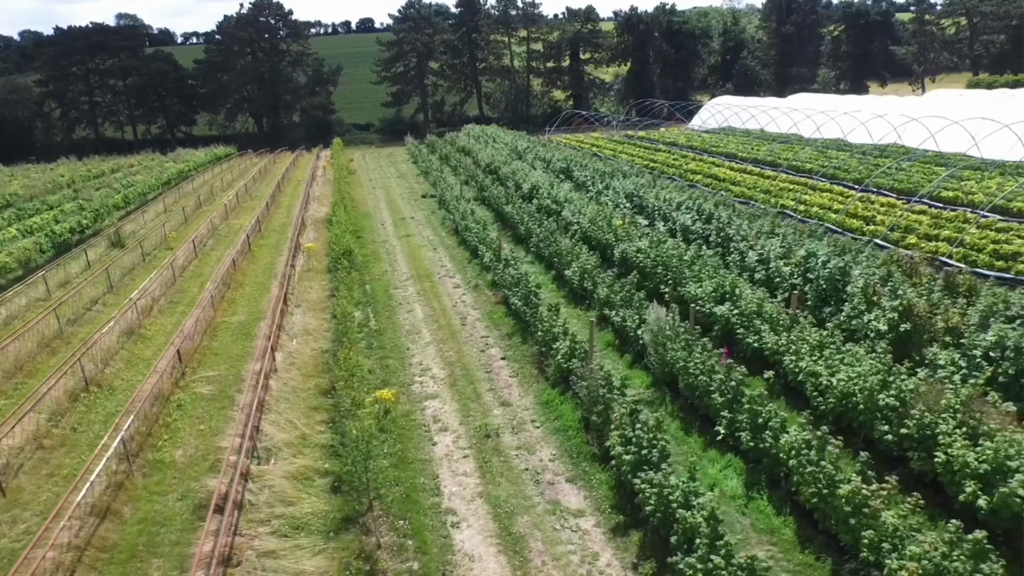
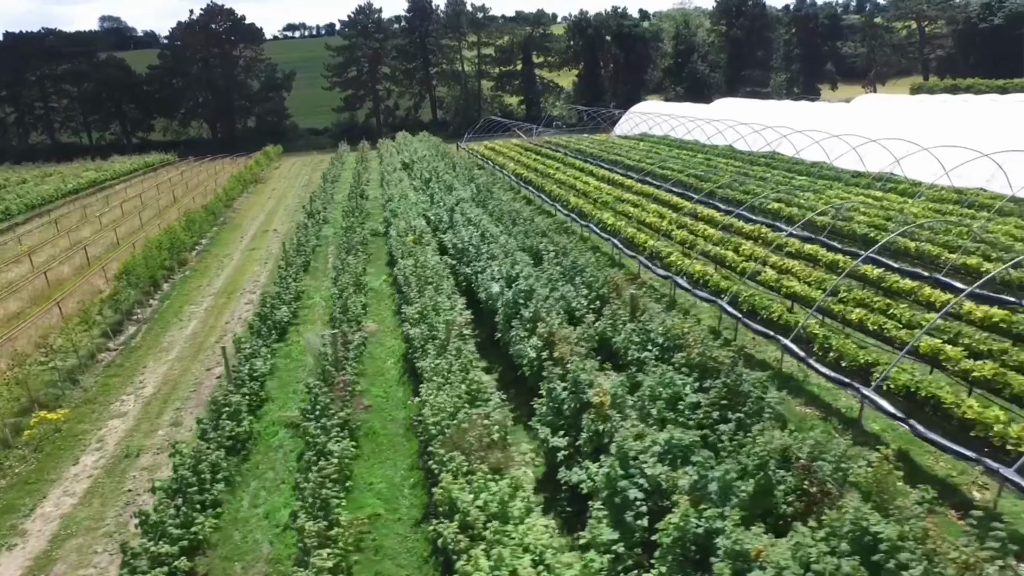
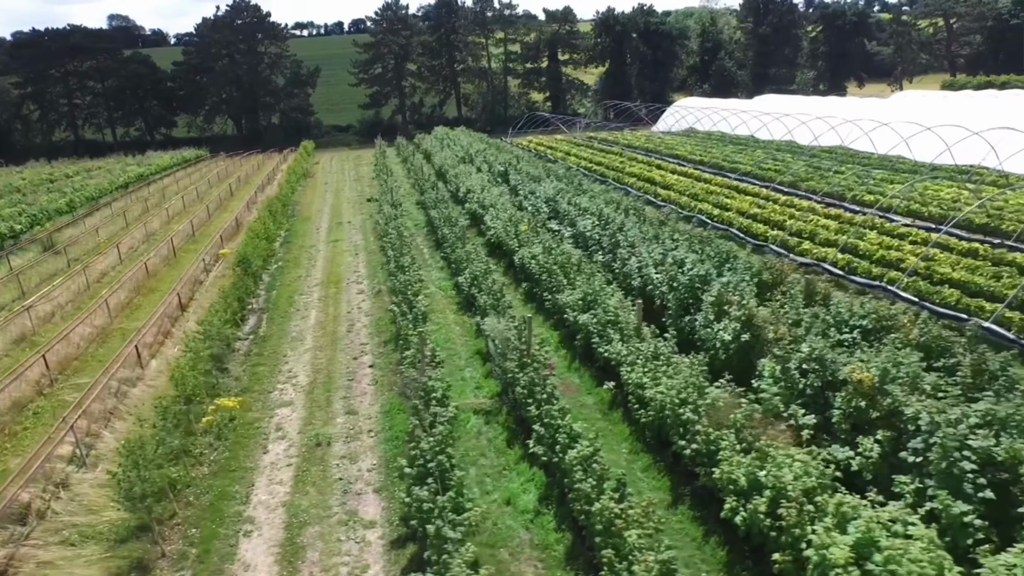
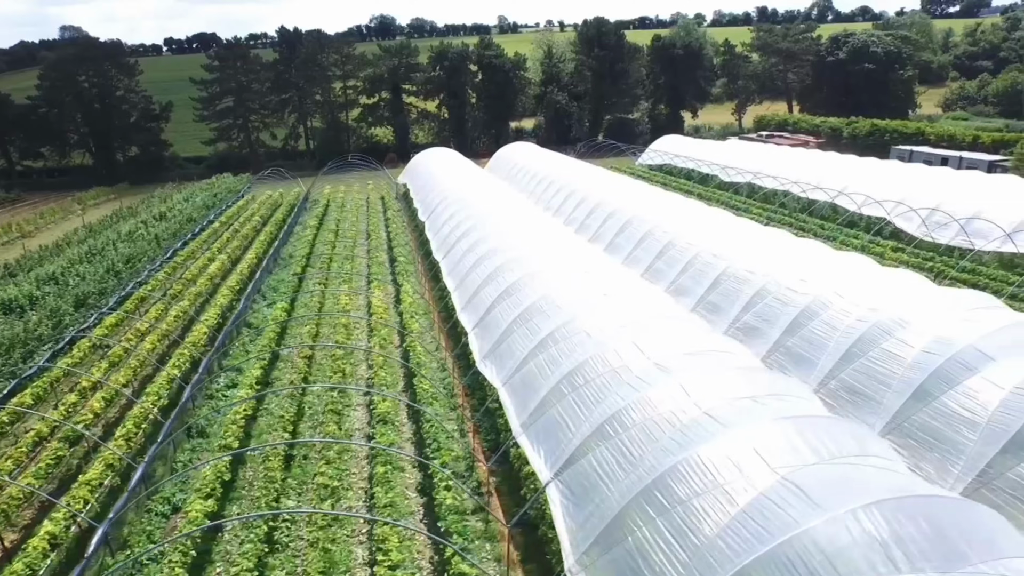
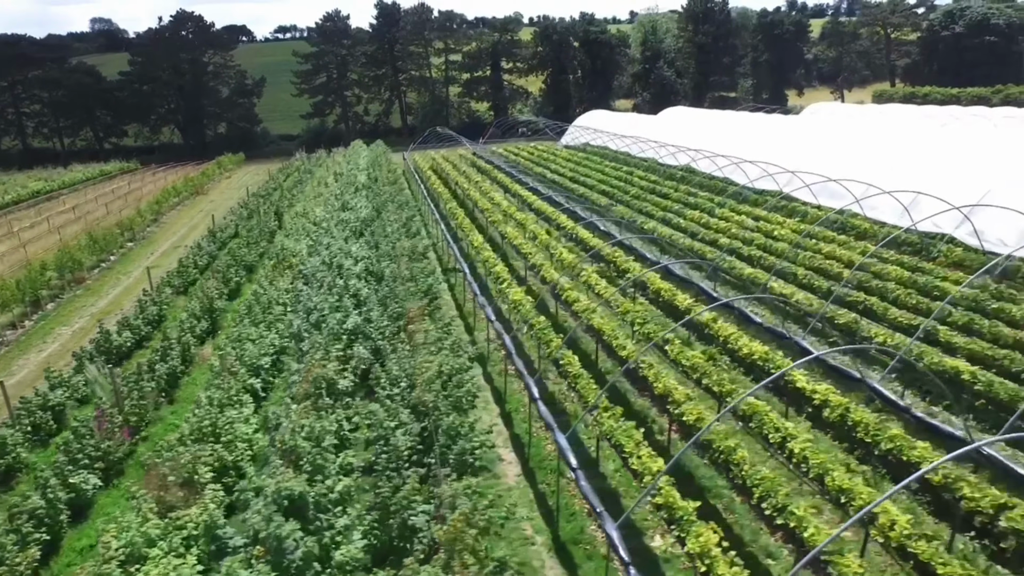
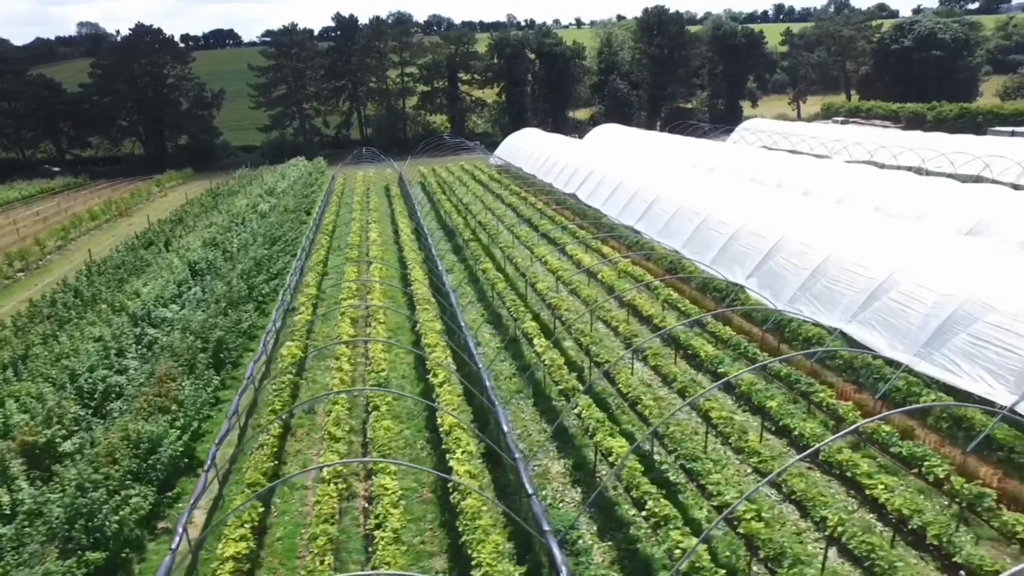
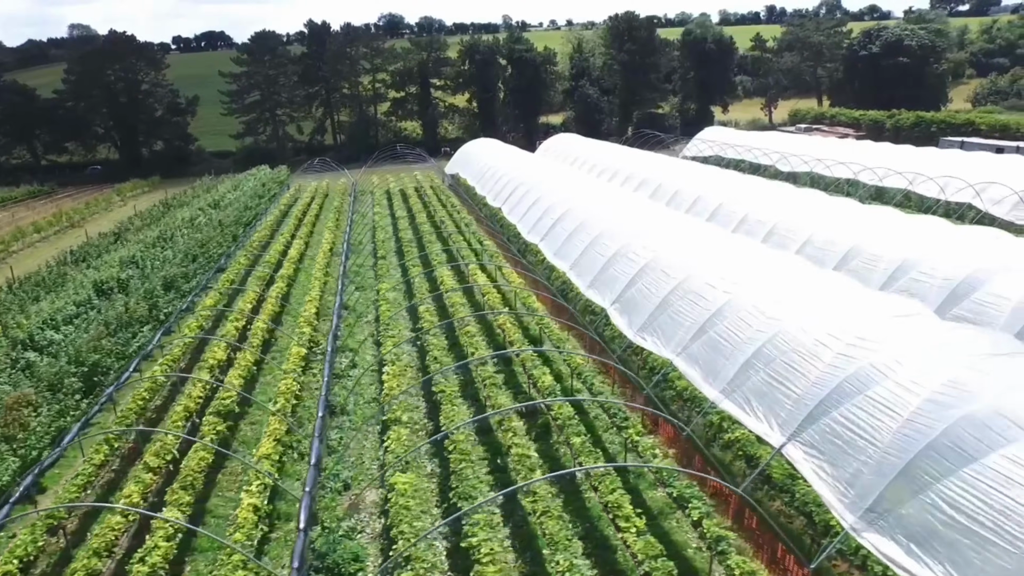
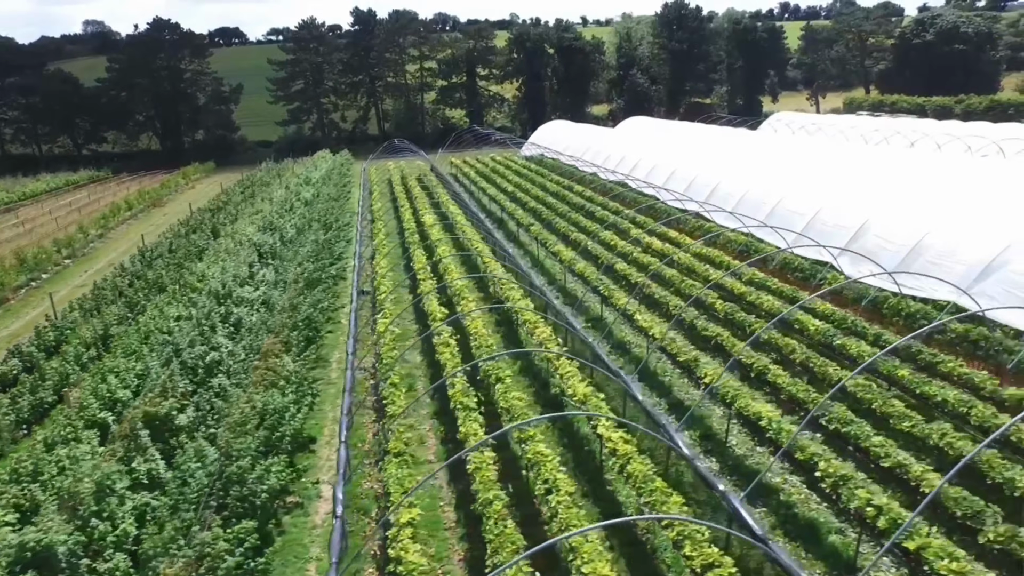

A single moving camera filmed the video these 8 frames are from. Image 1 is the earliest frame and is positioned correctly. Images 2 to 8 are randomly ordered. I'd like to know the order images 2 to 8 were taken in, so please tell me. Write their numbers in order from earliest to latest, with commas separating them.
3, 2, 5, 8, 6, 7, 4
